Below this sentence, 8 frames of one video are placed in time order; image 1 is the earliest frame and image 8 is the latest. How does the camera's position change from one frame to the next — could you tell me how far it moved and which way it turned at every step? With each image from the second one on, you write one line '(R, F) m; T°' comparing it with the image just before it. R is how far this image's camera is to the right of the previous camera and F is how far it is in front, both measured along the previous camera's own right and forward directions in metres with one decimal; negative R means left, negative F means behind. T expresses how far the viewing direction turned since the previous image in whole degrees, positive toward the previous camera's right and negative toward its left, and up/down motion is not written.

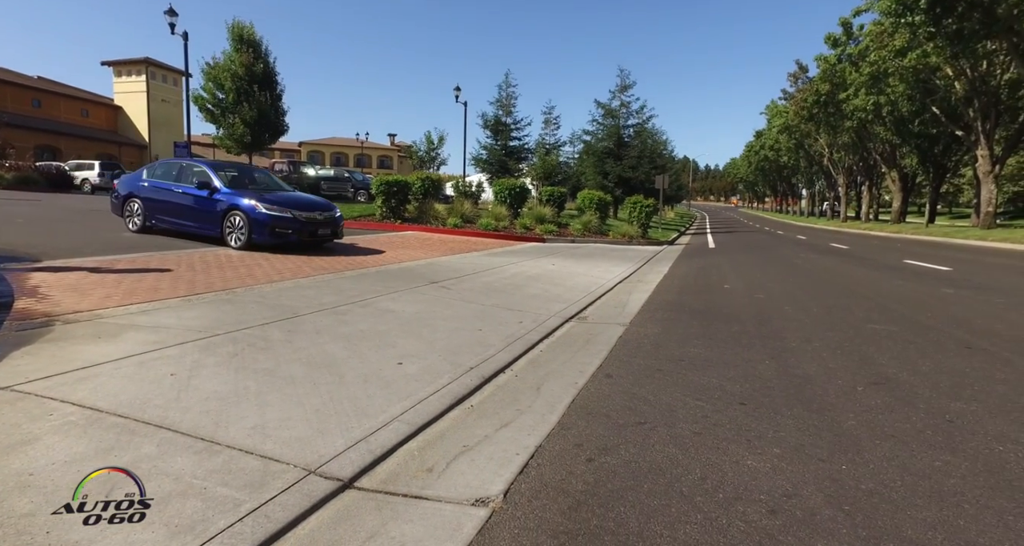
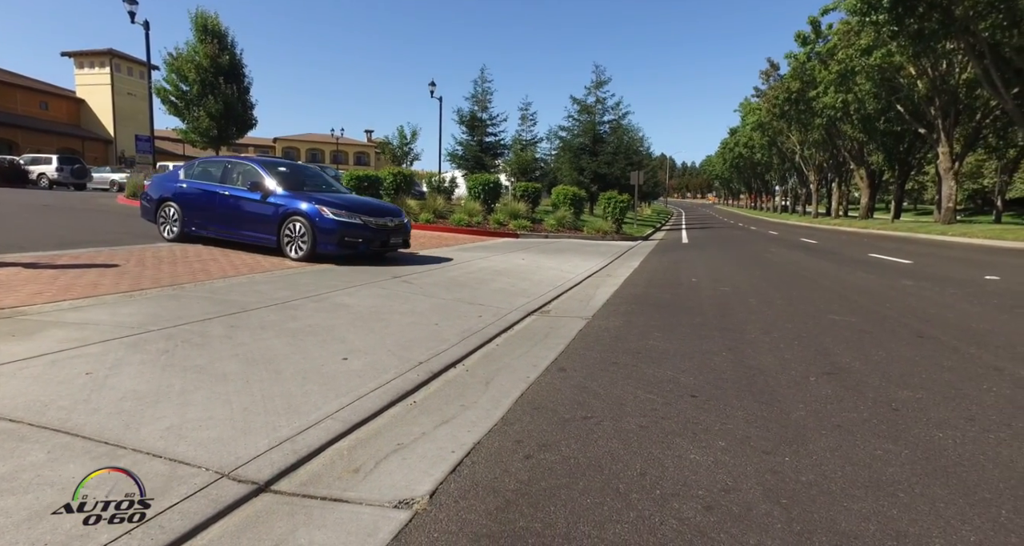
(+0.2, +0.2) m; +2°
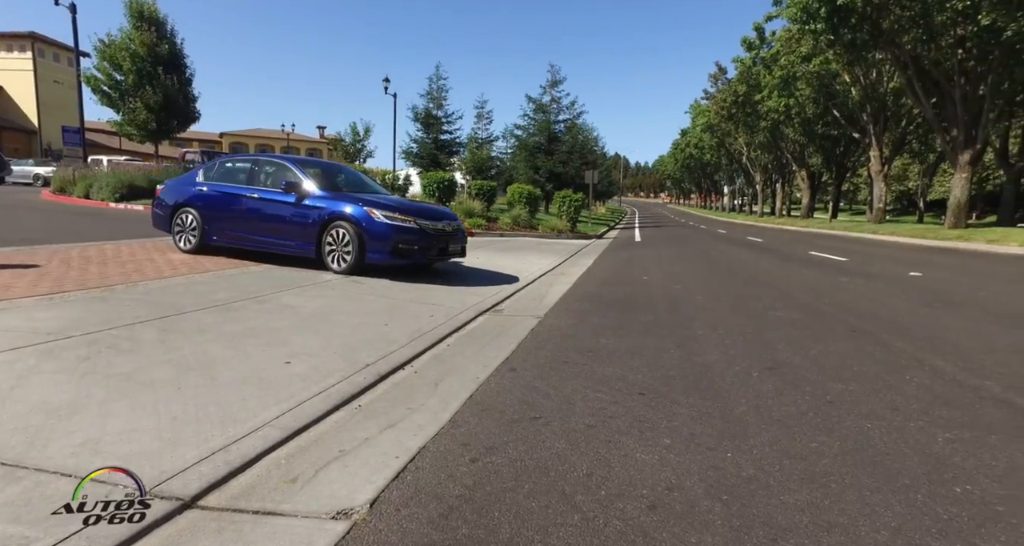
(+0.1, +0.1) m; +5°
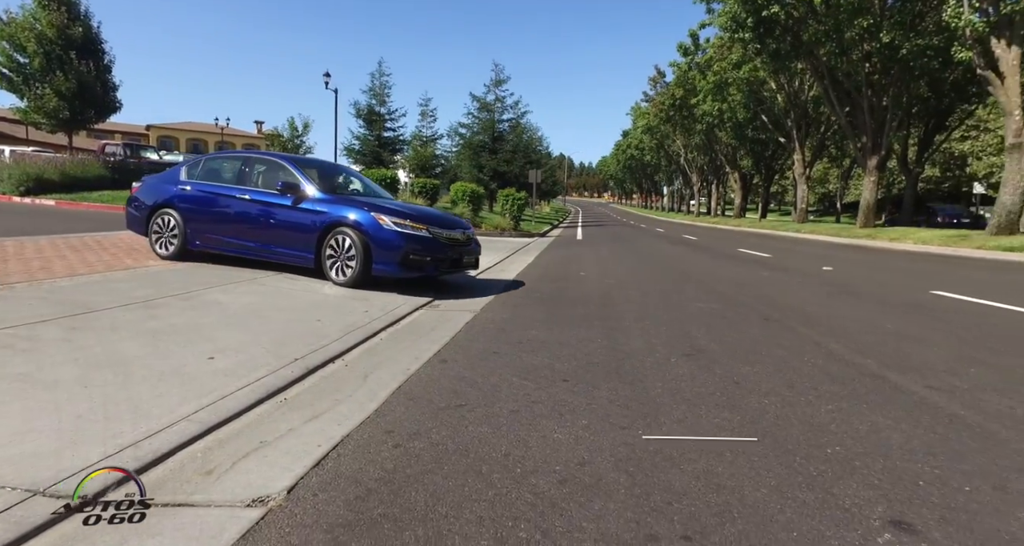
(+0.1, -0.1) m; +6°
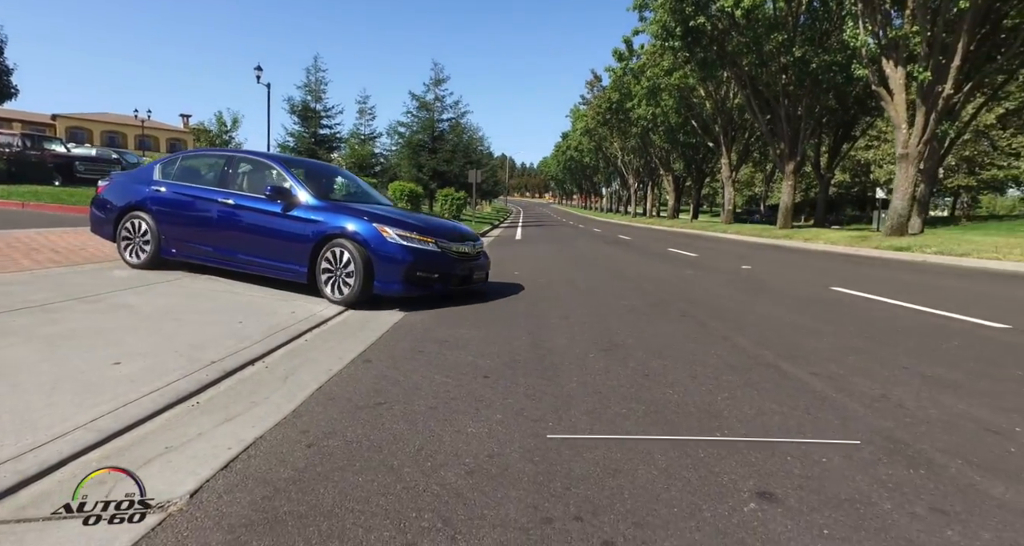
(+0.2, -0.1) m; +6°
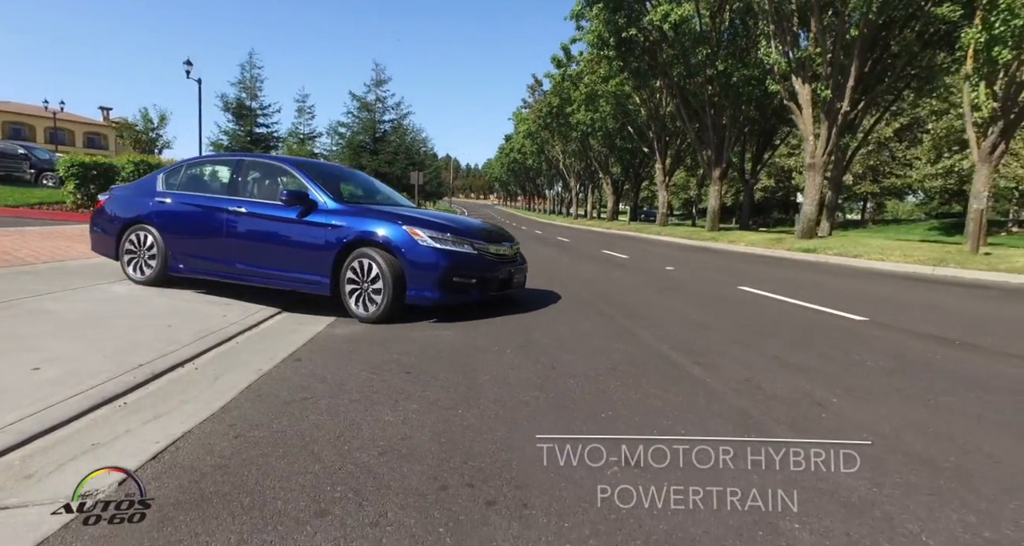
(+0.2, -0.4) m; +6°
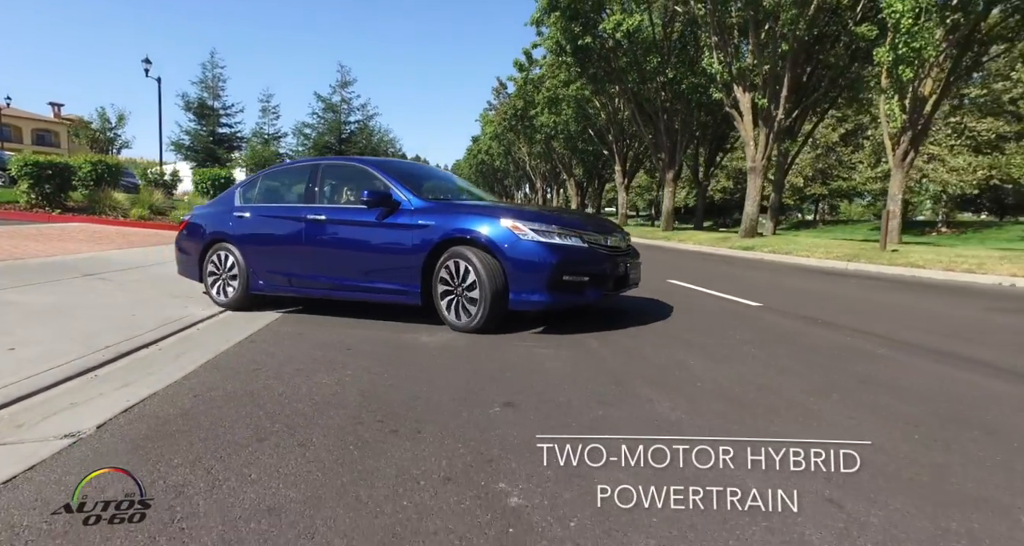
(+0.4, -0.8) m; +3°
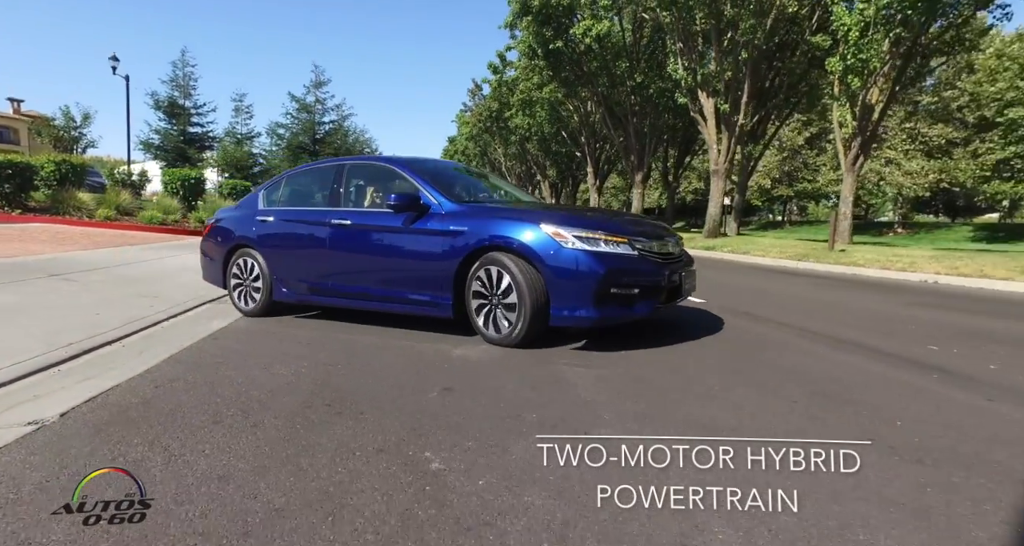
(+0.3, -0.4) m; +2°
